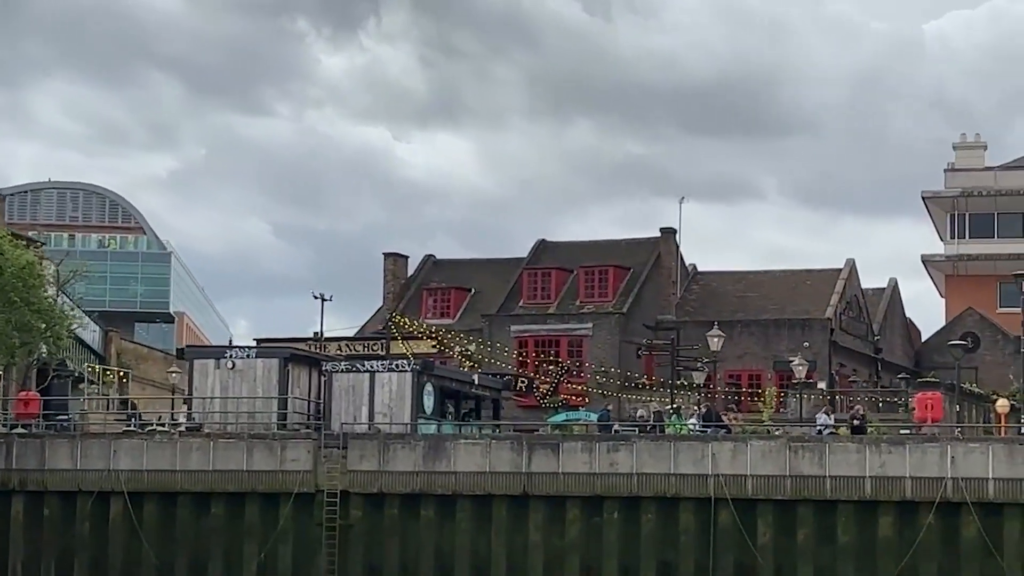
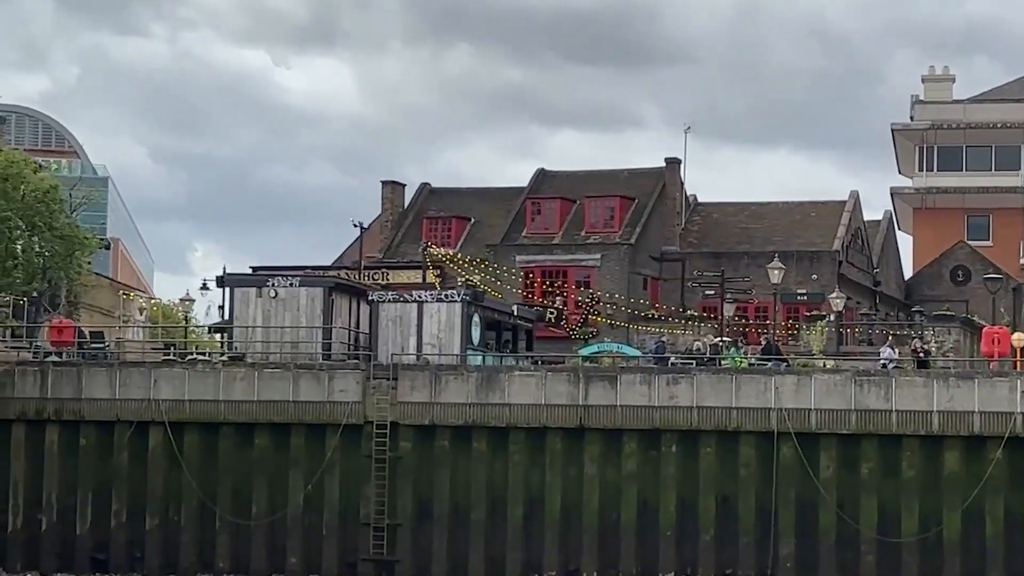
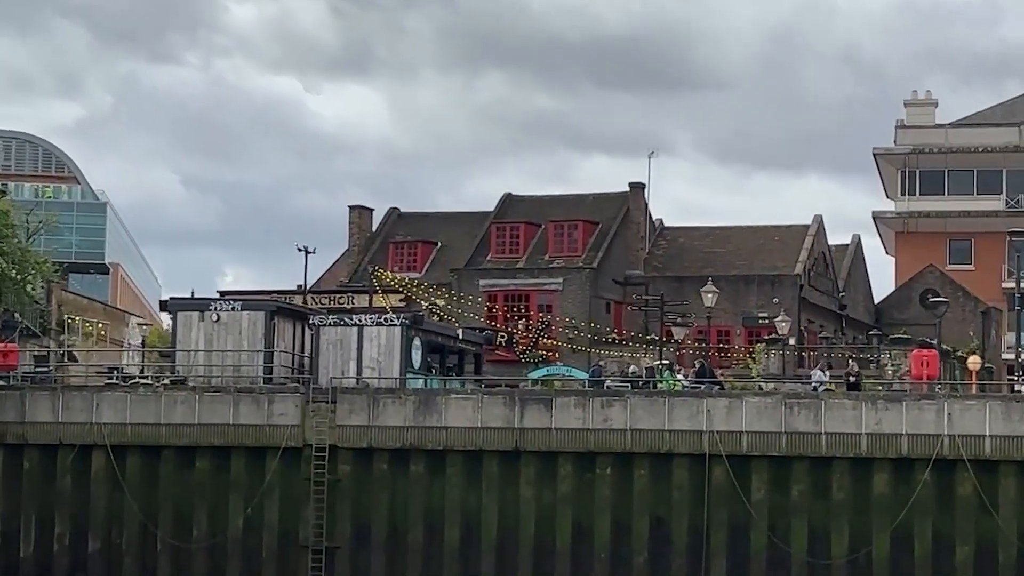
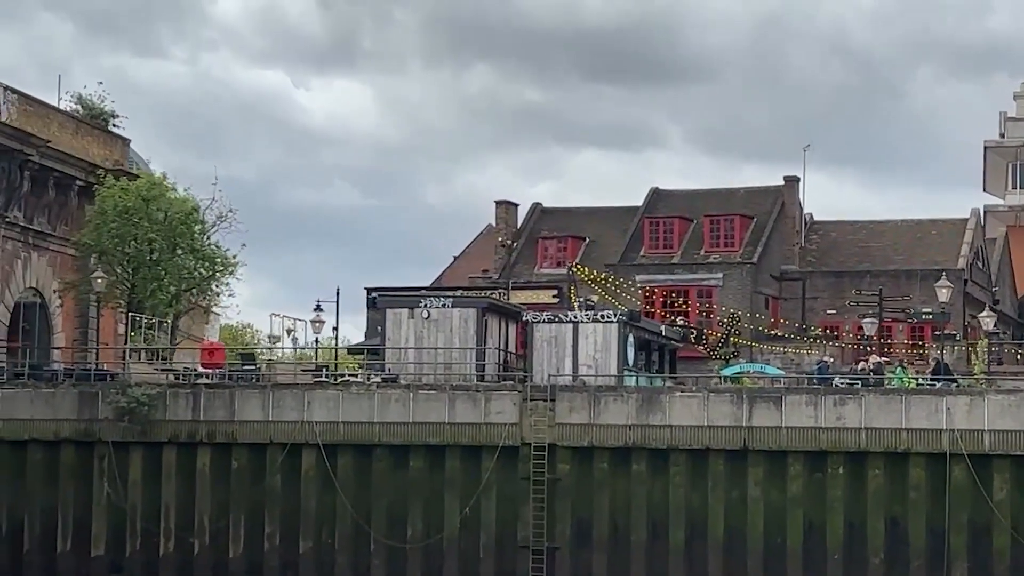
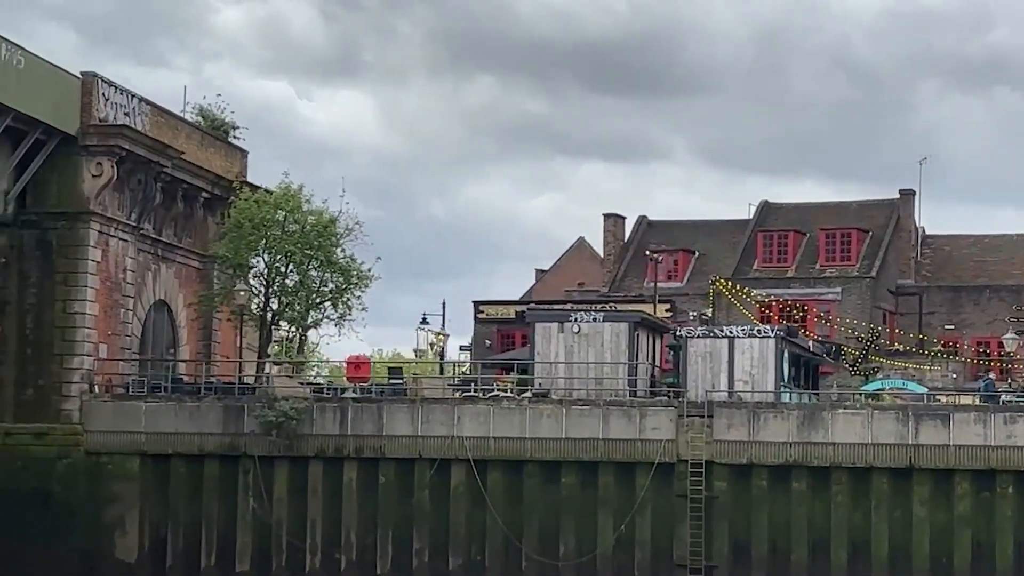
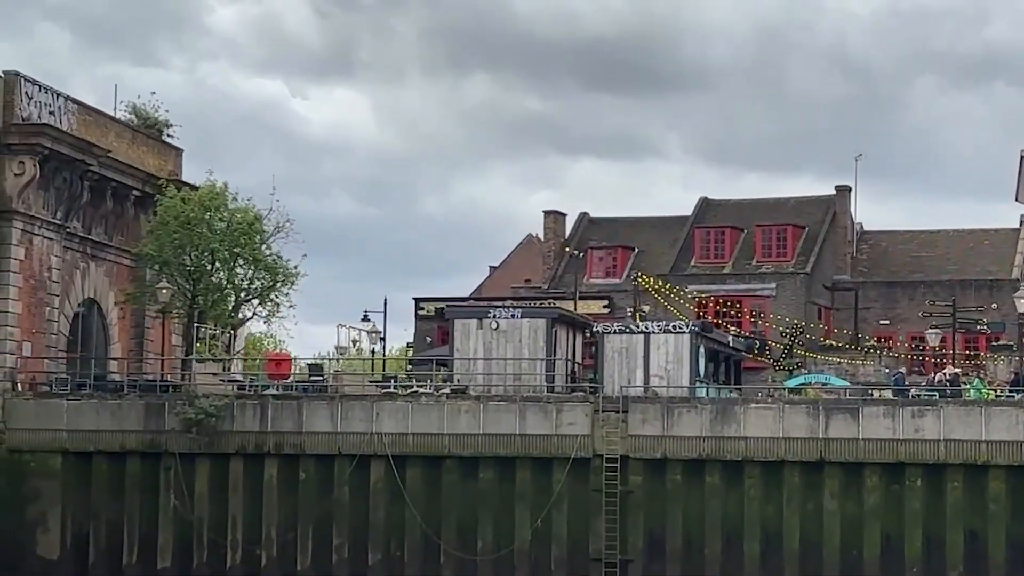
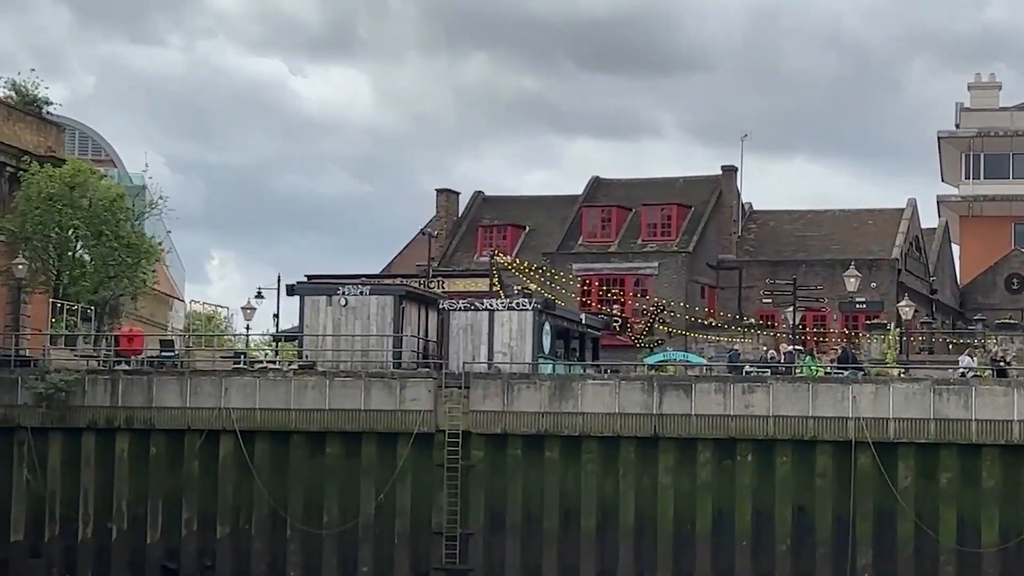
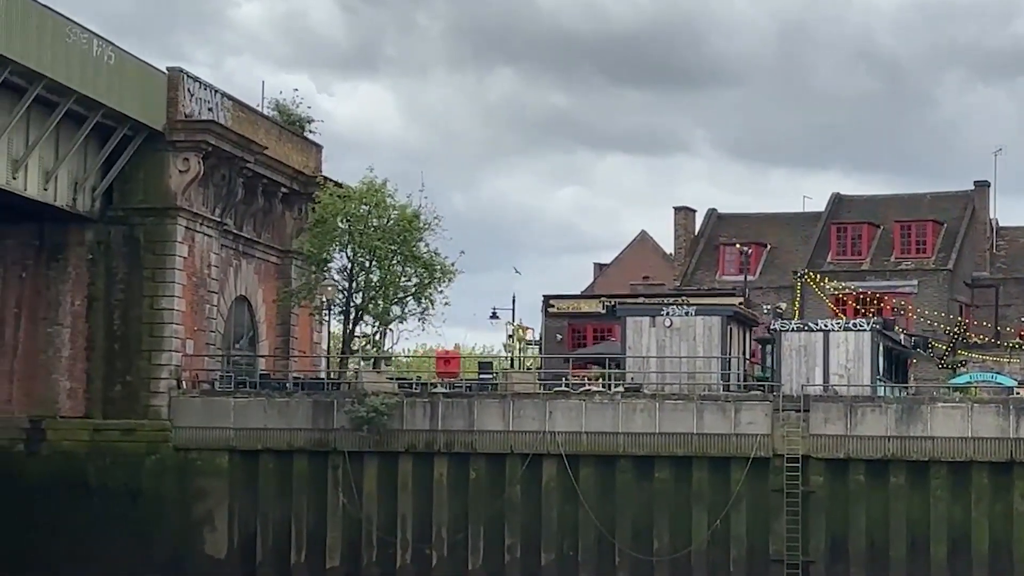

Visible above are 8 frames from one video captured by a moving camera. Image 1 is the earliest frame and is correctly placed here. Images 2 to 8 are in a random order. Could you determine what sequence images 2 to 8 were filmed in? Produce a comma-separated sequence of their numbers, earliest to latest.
3, 2, 7, 4, 6, 5, 8
